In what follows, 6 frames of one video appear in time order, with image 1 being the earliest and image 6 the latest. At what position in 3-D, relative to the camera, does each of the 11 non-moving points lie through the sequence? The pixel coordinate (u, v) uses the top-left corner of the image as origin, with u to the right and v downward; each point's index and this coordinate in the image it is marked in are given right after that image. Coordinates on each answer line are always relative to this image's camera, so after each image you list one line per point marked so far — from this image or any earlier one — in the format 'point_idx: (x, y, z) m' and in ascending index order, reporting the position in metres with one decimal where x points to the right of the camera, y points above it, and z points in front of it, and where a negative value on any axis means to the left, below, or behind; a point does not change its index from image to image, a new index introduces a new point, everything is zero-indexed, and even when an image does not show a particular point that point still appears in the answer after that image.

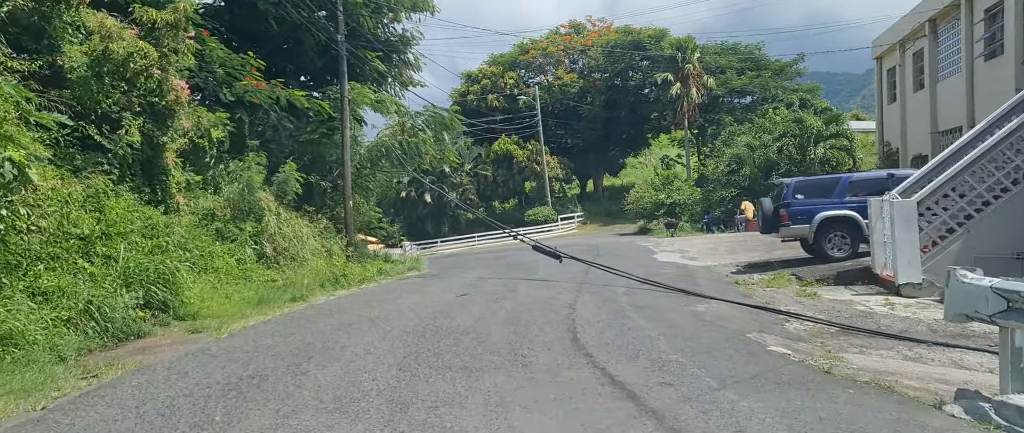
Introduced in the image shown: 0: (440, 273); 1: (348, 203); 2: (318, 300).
0: (-1.7, -1.4, +18.4) m
1: (-4.4, +0.4, +20.0) m
2: (-3.5, -1.5, +13.5) m
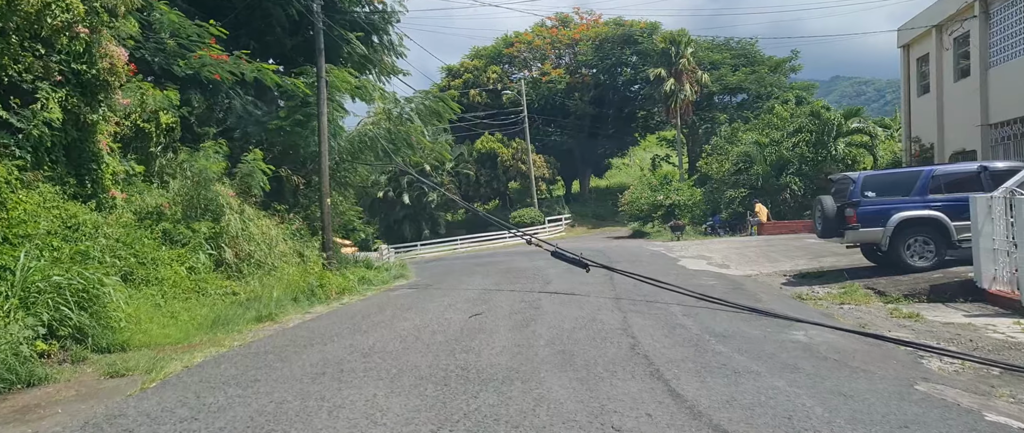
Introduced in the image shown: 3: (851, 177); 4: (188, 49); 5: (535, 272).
0: (-1.6, -1.4, +15.7) m
1: (-4.3, +0.4, +17.3) m
2: (-3.2, -1.5, +10.8) m
3: (+5.6, +0.7, +12.3) m
4: (-6.4, +3.3, +14.7) m
5: (+0.5, -1.3, +16.7) m
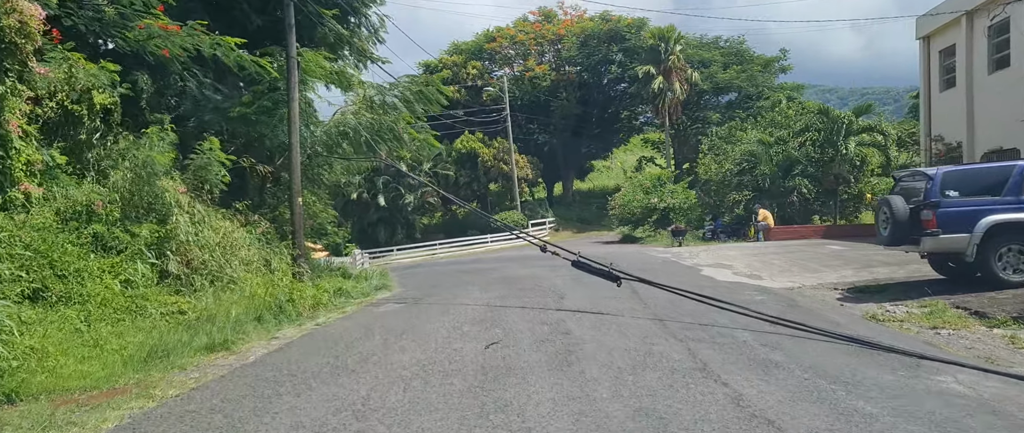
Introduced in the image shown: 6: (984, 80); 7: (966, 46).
0: (-1.6, -1.5, +13.5) m
1: (-4.3, +0.3, +15.0) m
2: (-3.0, -1.5, +8.5) m
3: (+5.8, +0.6, +10.4) m
4: (-6.3, +3.3, +12.4) m
5: (+0.5, -1.3, +14.5) m
6: (+12.0, +3.5, +19.0) m
7: (+12.0, +4.5, +19.7) m
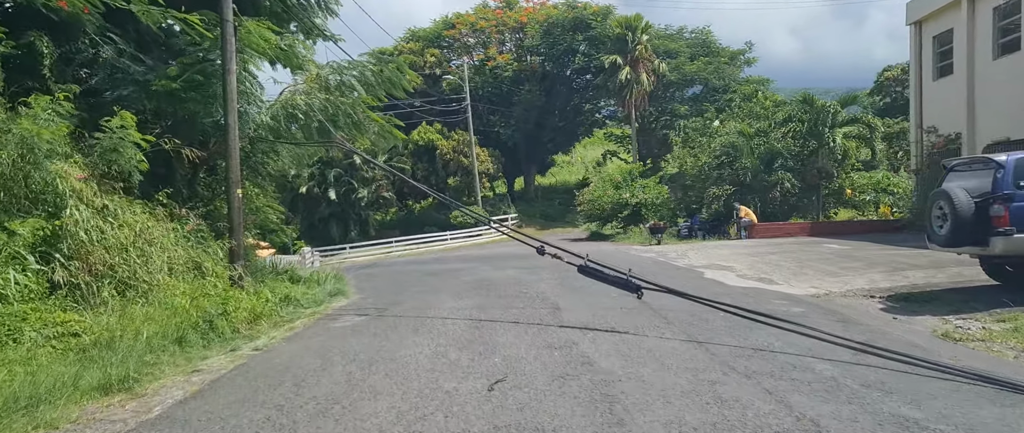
0: (-1.9, -1.4, +11.4) m
1: (-4.7, +0.4, +12.7) m
2: (-3.0, -1.4, +6.3) m
3: (+5.7, +0.7, +8.8) m
4: (-6.5, +3.4, +9.9) m
5: (+0.2, -1.3, +12.6) m
6: (+11.4, +3.6, +17.8) m
7: (+11.2, +4.6, +18.4) m
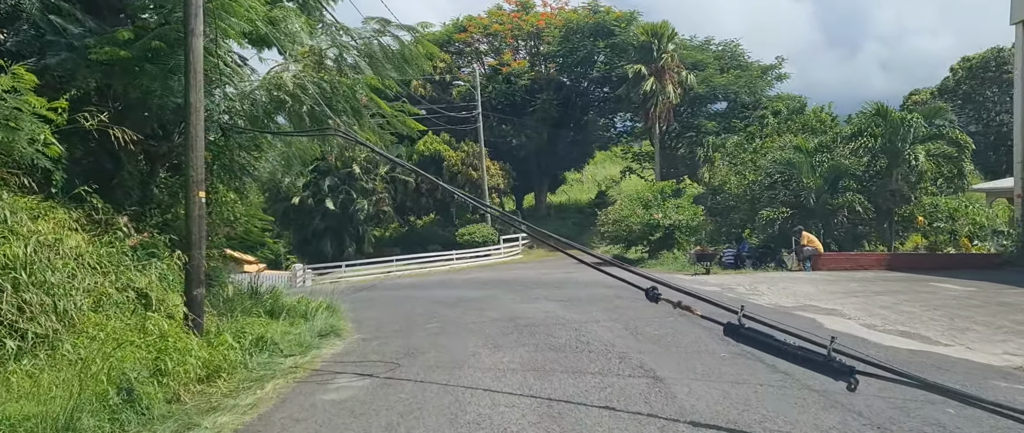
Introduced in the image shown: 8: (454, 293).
0: (-1.2, -1.6, +8.0) m
1: (-4.0, +0.3, +9.3) m
2: (-2.2, -1.5, +3.0) m
3: (+6.5, +0.3, +5.5) m
4: (-5.7, +3.4, +6.6) m
5: (+0.8, -1.5, +9.2) m
6: (+12.2, +2.8, +14.6) m
7: (+12.1, +3.9, +15.2) m
8: (-1.4, -1.9, +18.6) m
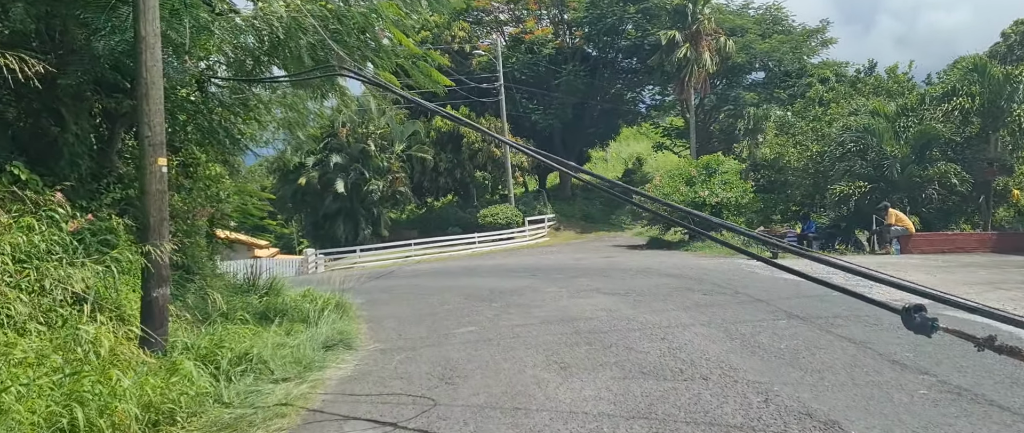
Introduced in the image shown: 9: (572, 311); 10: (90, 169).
0: (-0.5, -1.4, +5.5) m
1: (-3.3, +0.5, +6.8) m
2: (-1.7, -1.4, +0.4) m
3: (+7.1, +0.5, +2.7) m
4: (-5.1, +3.5, +4.0) m
5: (+1.5, -1.3, +6.6) m
6: (+12.9, +3.3, +11.6) m
7: (+12.8, +4.4, +12.3) m
8: (-0.6, -1.4, +16.1) m
9: (+0.9, -1.3, +10.5) m
10: (-4.8, +0.6, +8.4) m
